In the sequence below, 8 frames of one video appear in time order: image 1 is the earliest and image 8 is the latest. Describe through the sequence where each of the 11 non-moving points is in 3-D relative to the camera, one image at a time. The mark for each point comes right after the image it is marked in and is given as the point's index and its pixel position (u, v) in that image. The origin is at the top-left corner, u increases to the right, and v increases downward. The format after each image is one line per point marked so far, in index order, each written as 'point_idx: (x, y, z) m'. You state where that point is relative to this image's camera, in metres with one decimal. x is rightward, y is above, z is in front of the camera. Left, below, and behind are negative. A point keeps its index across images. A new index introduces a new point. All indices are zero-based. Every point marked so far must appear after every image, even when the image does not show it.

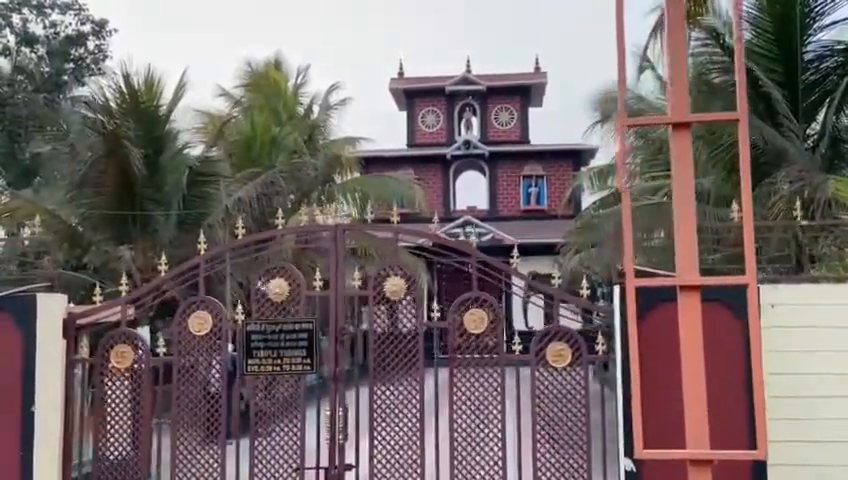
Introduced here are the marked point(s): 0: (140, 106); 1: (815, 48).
0: (-3.6, +1.7, +9.6) m
1: (+4.4, +2.2, +8.7) m
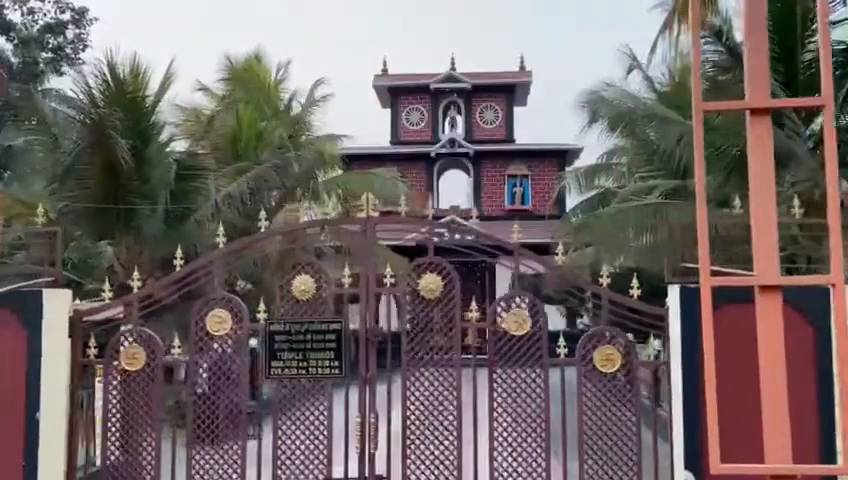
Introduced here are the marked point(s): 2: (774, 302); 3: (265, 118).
0: (-3.6, +1.8, +9.2) m
1: (+4.4, +2.2, +8.7) m
2: (+1.2, -0.2, +2.7) m
3: (-3.1, +2.3, +14.5) m
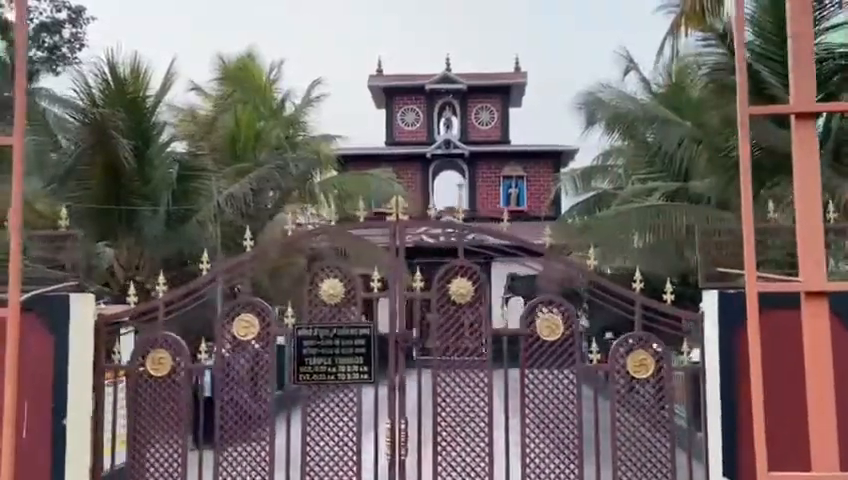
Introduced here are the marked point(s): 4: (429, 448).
0: (-3.6, +1.7, +9.1) m
1: (+4.5, +2.1, +8.7) m
2: (+1.4, -0.2, +2.7) m
3: (-3.1, +2.3, +14.4) m
4: (+0.1, -2.2, +7.9) m
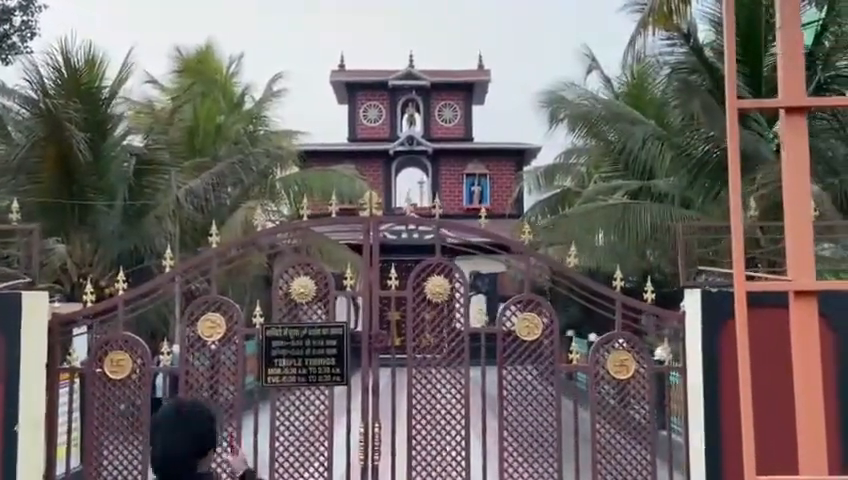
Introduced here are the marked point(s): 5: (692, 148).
0: (-4.0, +1.8, +8.8) m
1: (+4.1, +2.2, +8.8) m
2: (+1.3, -0.2, +2.6) m
3: (-3.8, +2.4, +14.1) m
4: (-0.3, -2.2, +7.7) m
5: (+3.3, +1.2, +9.5) m
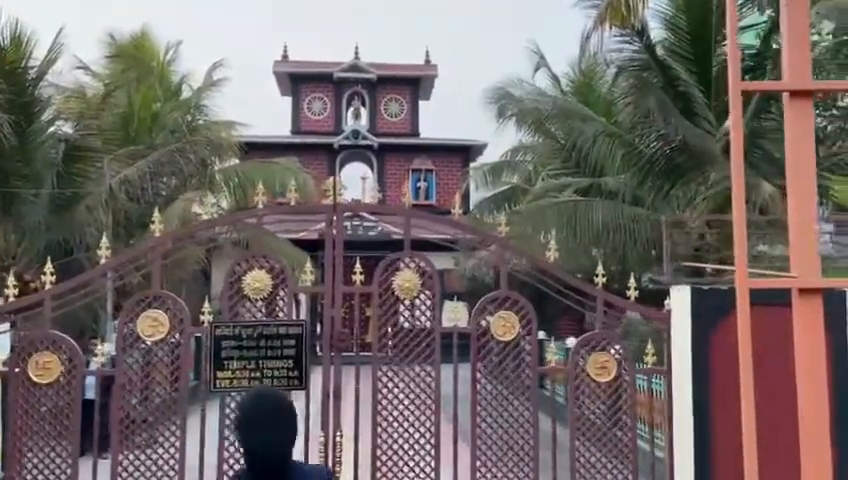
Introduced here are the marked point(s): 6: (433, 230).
0: (-4.5, +1.9, +8.2) m
1: (+3.6, +2.2, +8.8) m
2: (+1.2, -0.2, +2.4) m
3: (-4.7, +2.5, +13.5) m
4: (-0.8, -2.1, +7.4) m
5: (+2.7, +1.2, +9.4) m
6: (+0.1, +0.1, +5.5) m
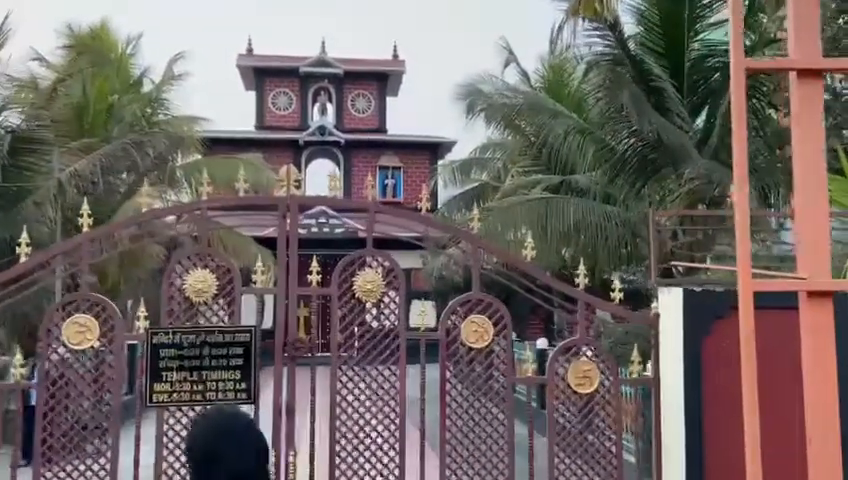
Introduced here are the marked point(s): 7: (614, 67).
0: (-4.8, +1.9, +7.6) m
1: (+3.2, +2.2, +8.7) m
2: (+1.1, -0.2, +2.2) m
3: (-5.3, +2.6, +13.0) m
4: (-1.1, -2.1, +7.1) m
5: (+2.3, +1.2, +9.2) m
6: (-0.2, +0.1, +5.2) m
7: (+2.2, +2.0, +8.8) m
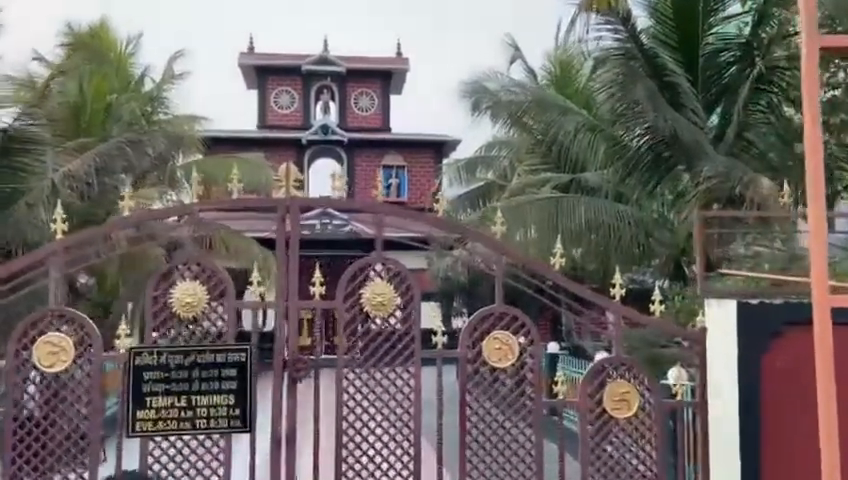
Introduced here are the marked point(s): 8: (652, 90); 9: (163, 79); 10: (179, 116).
0: (-4.8, +1.9, +7.4) m
1: (+3.3, +2.2, +8.3) m
2: (+1.2, -0.2, +1.9) m
3: (-5.2, +2.5, +12.7) m
4: (-1.0, -2.1, +6.8) m
5: (+2.4, +1.2, +8.9) m
6: (-0.1, +0.1, +4.9) m
7: (+2.3, +2.0, +8.5) m
8: (+2.5, +1.6, +8.3) m
9: (-4.9, +3.0, +14.2) m
10: (-4.5, +2.3, +13.8) m
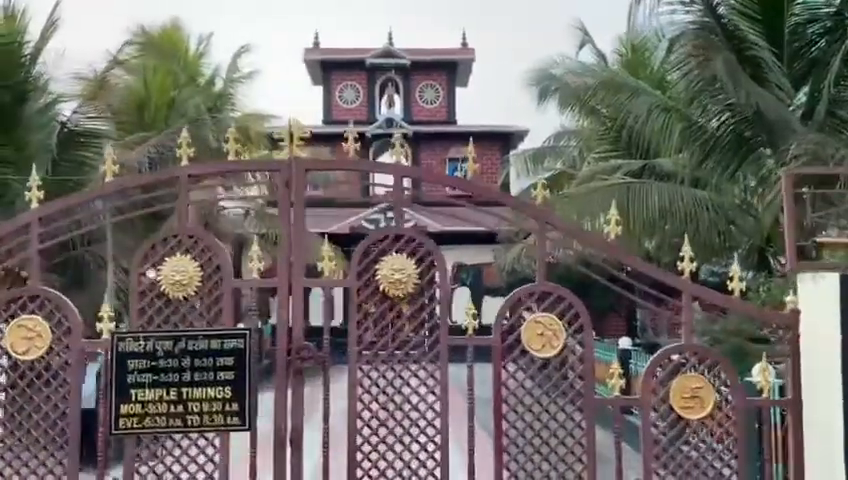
0: (-4.2, +2.0, +7.4) m
1: (+3.8, +2.3, +7.6) m
2: (+1.2, -0.1, +1.4) m
3: (-4.2, +2.6, +12.7) m
4: (-0.5, -2.0, +6.5) m
5: (+3.0, +1.3, +8.2) m
6: (+0.2, +0.2, +4.5) m
7: (+2.9, +2.2, +7.8) m
8: (+3.1, +1.8, +7.6) m
9: (-3.7, +3.1, +14.2) m
10: (-3.3, +2.4, +13.8) m
